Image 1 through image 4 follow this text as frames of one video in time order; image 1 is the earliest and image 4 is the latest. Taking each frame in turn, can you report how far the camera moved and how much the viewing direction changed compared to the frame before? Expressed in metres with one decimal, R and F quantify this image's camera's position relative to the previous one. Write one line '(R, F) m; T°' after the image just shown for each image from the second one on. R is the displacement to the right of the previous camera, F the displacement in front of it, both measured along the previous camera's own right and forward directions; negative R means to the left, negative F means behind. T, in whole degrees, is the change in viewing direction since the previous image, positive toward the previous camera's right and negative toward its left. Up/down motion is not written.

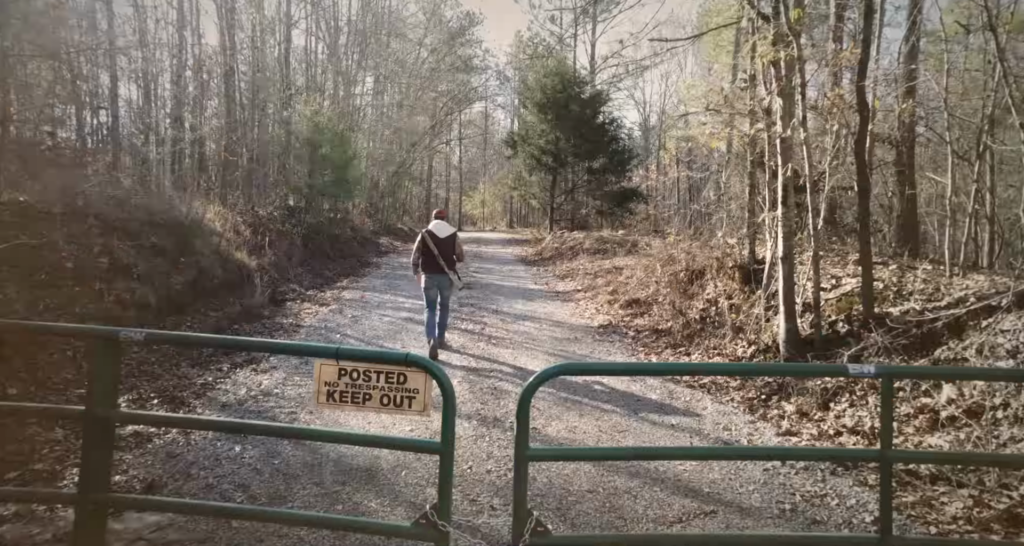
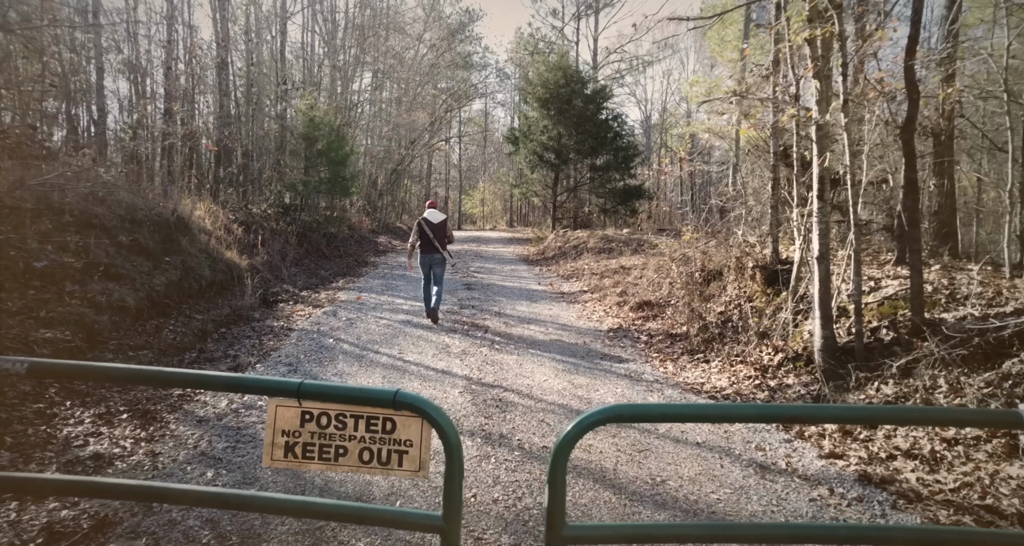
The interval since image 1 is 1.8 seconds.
(-0.1, +0.6) m; 0°
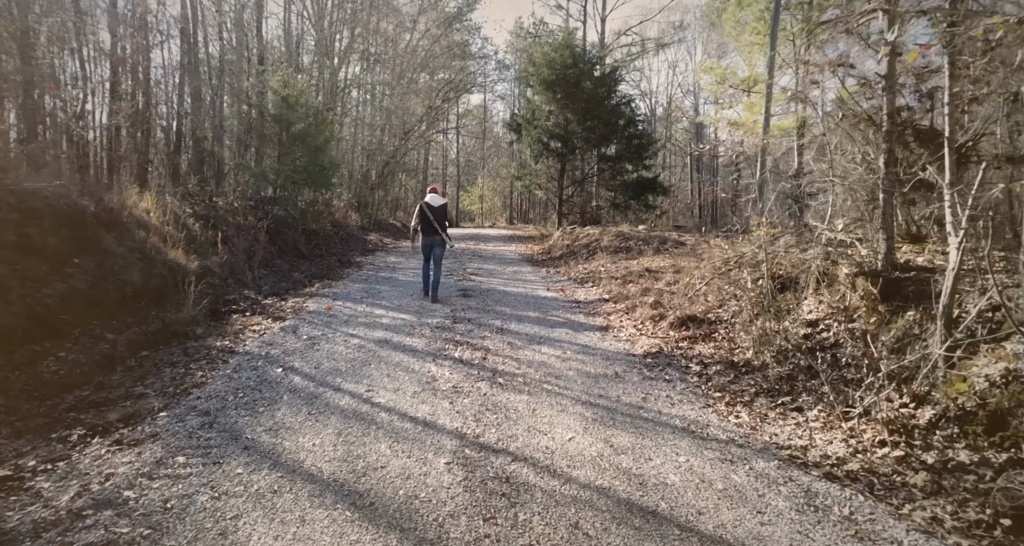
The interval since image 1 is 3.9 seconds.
(-0.1, +2.2) m; 0°
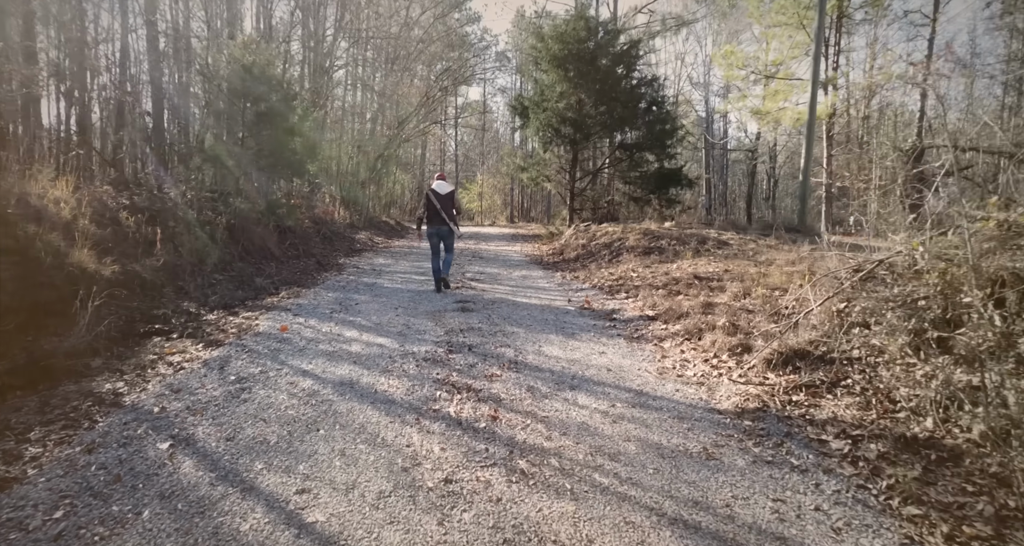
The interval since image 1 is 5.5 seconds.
(-0.2, +2.5) m; 0°
